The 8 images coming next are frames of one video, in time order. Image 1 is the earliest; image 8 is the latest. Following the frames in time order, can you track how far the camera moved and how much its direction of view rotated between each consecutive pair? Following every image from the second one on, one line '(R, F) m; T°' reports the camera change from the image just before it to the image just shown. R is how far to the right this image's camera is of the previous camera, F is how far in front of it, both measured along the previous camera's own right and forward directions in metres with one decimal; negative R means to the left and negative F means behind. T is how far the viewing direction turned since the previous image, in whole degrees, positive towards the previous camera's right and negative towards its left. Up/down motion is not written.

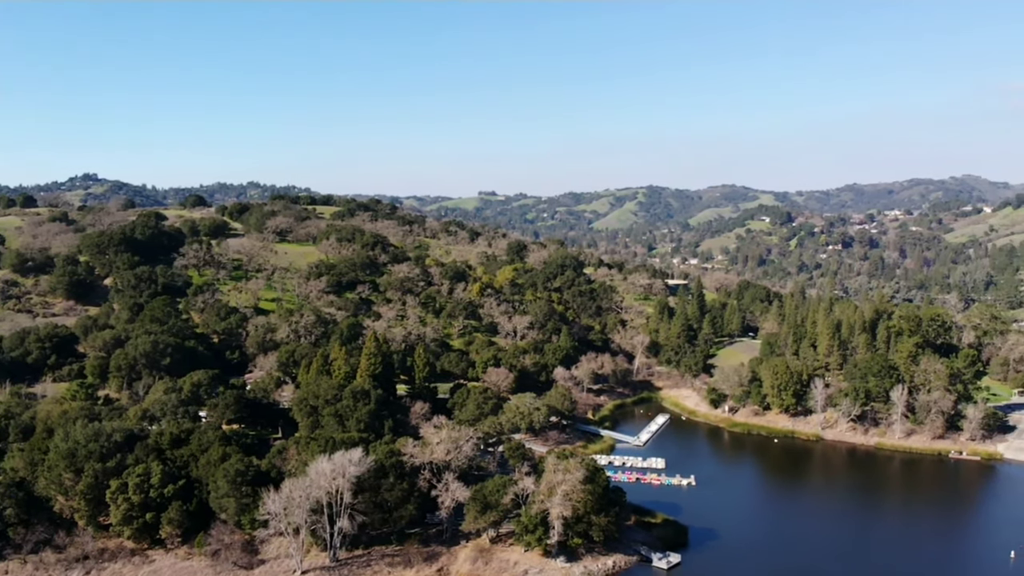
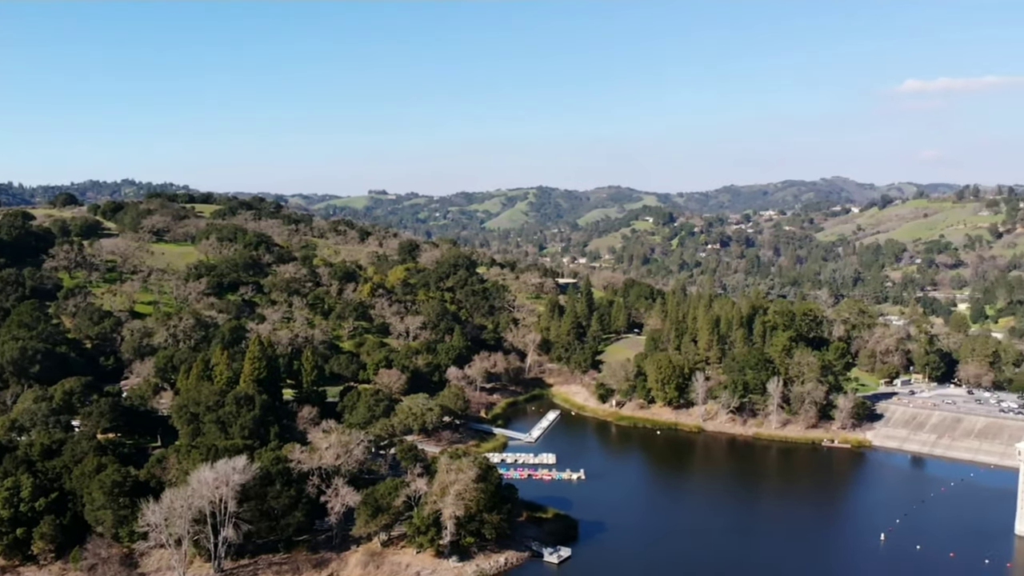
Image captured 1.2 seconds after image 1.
(+1.2, +0.1) m; +6°
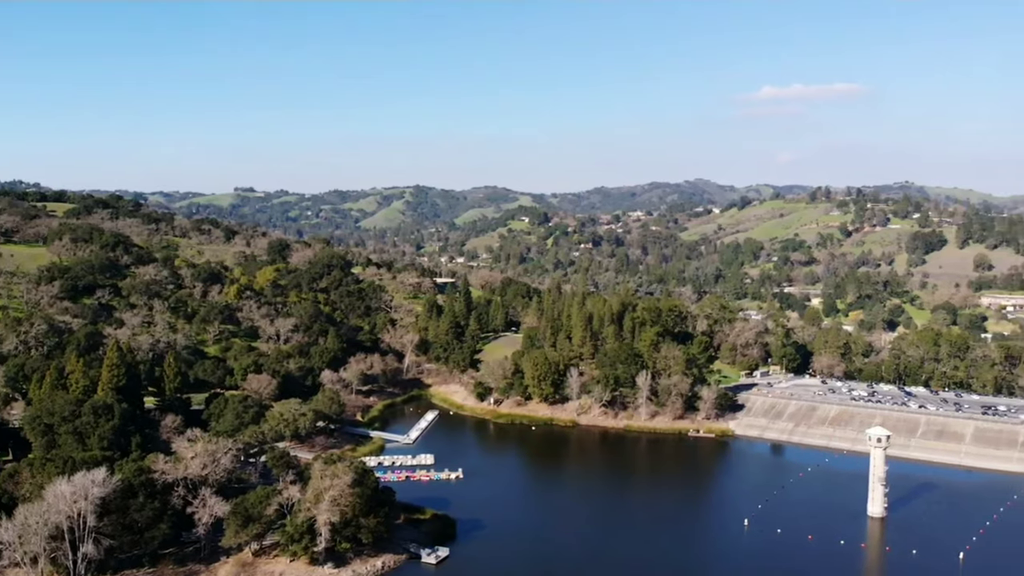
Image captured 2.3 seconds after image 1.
(+1.3, -0.3) m; +7°
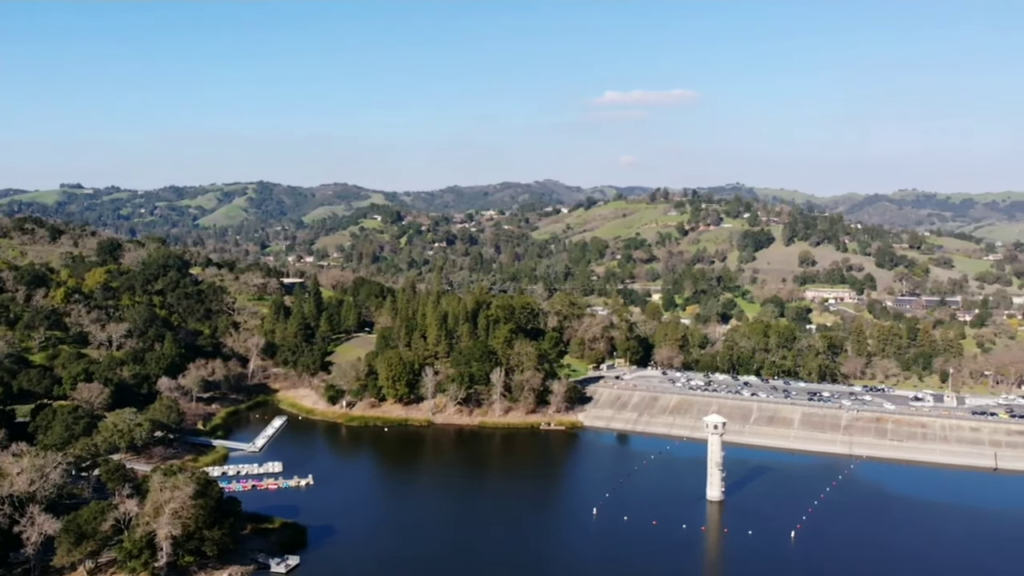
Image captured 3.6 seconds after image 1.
(0.0, -0.3) m; +10°
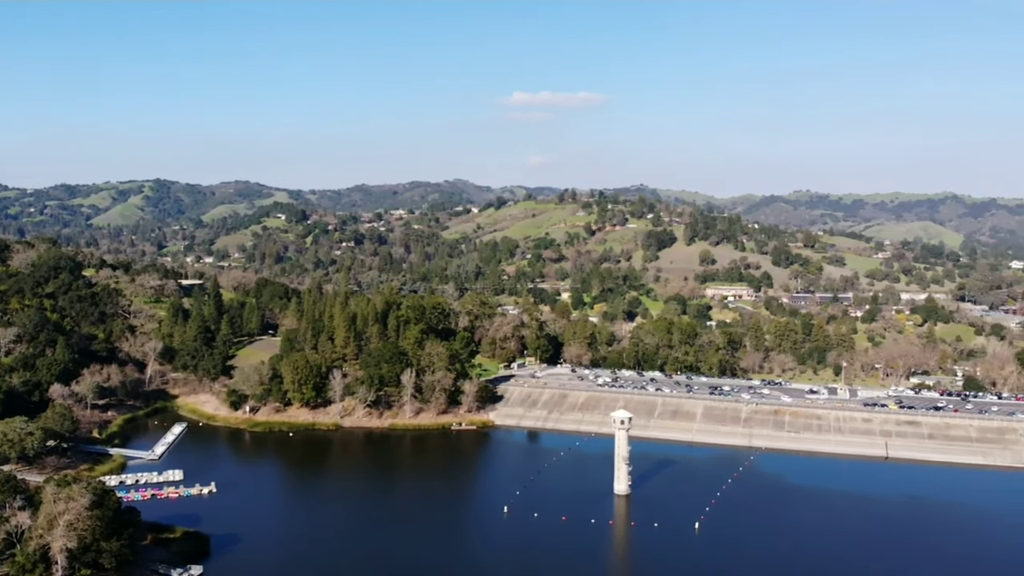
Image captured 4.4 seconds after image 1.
(-0.5, 0.0) m; +6°
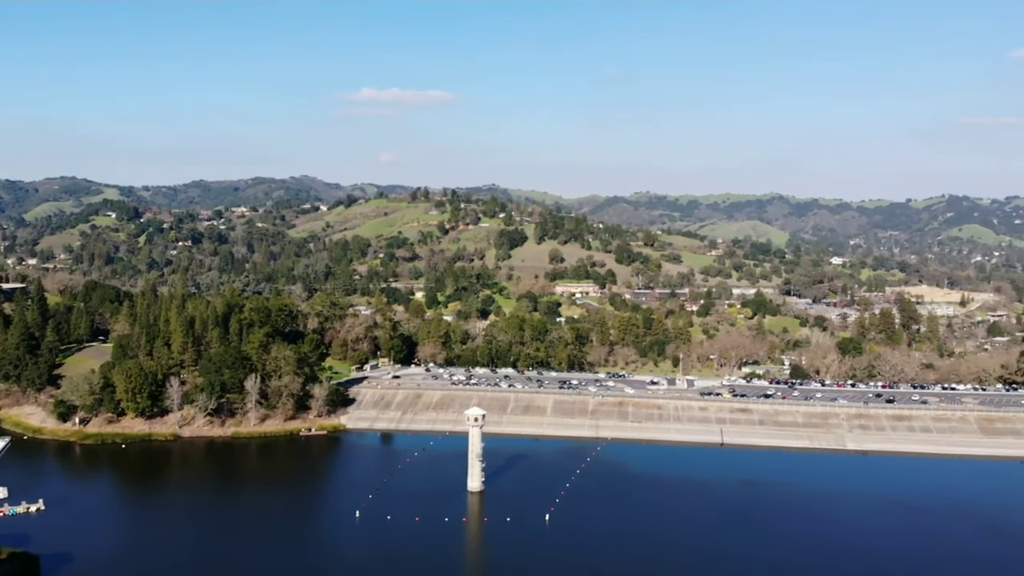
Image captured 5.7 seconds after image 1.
(+0.5, +0.1) m; +10°
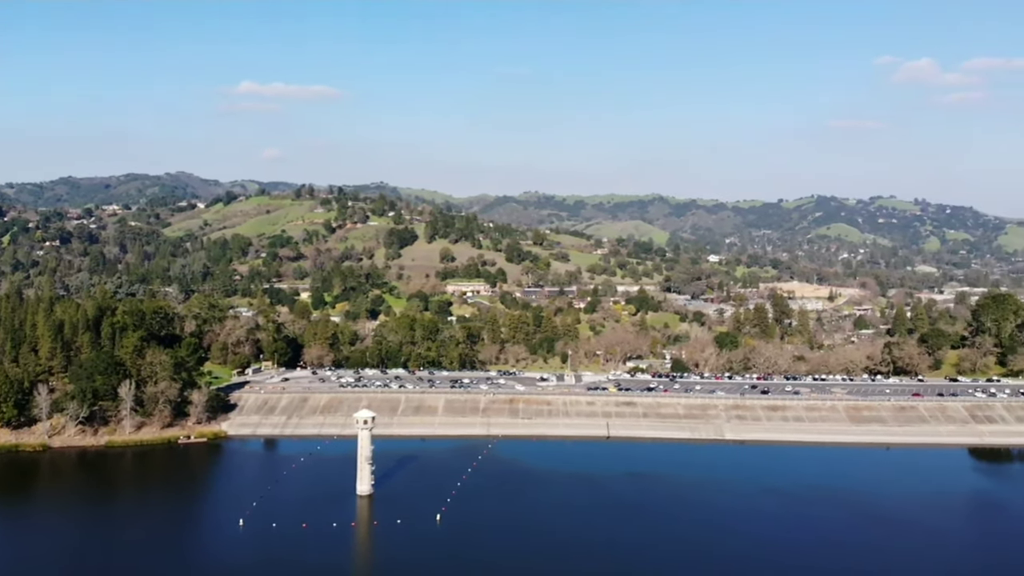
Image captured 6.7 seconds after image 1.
(+0.8, -0.1) m; +7°
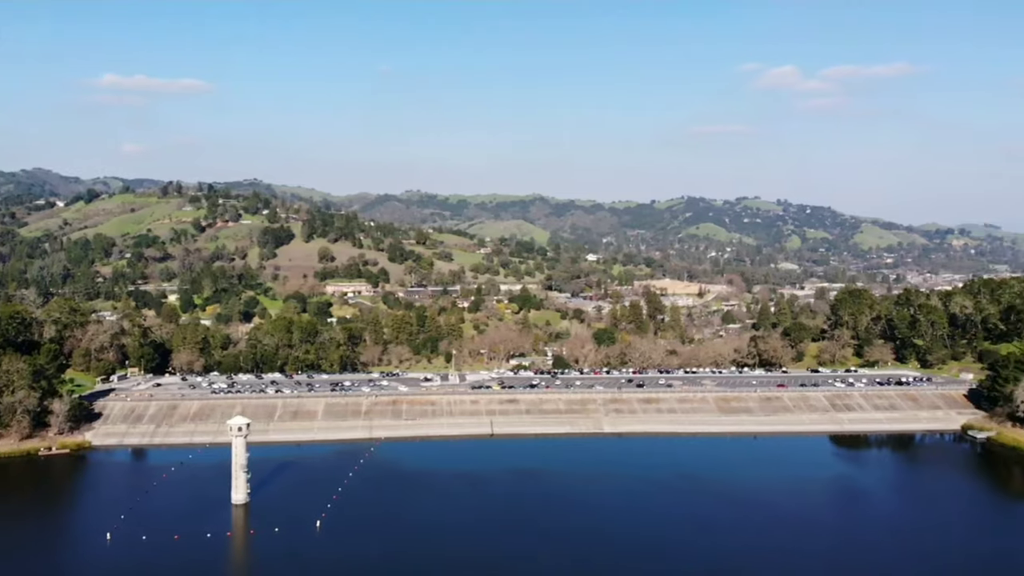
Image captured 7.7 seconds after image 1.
(+0.6, -0.3) m; +7°
